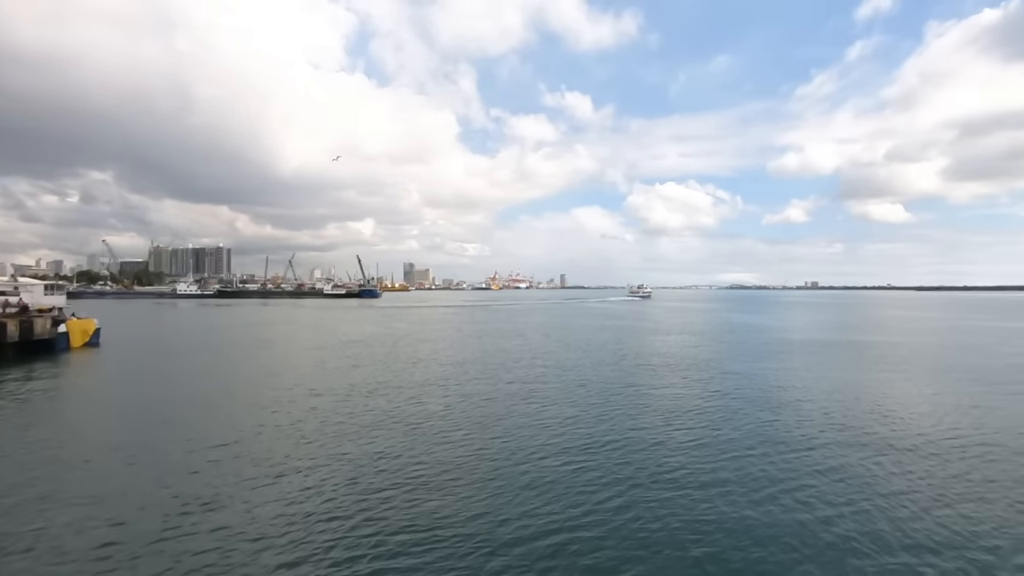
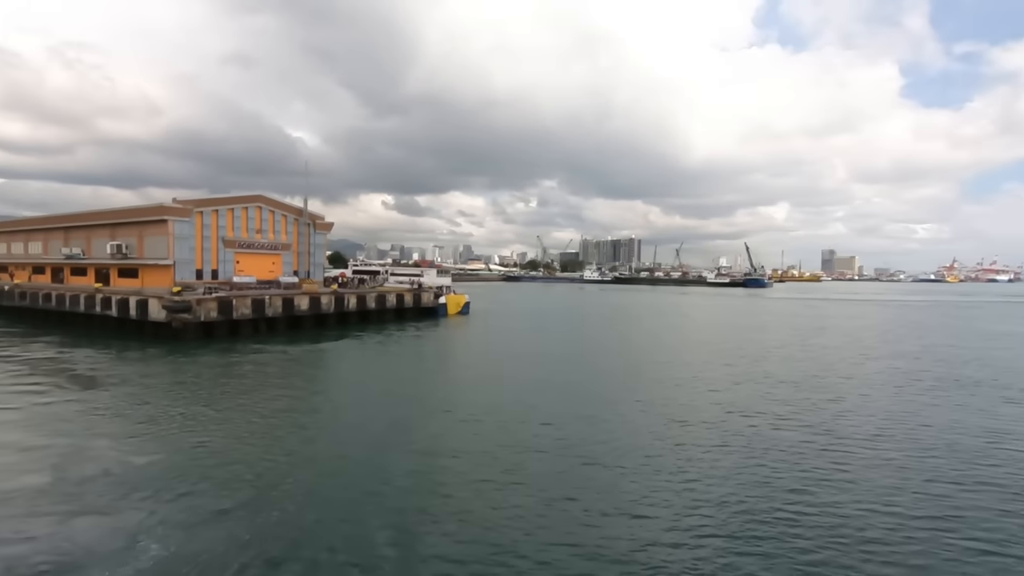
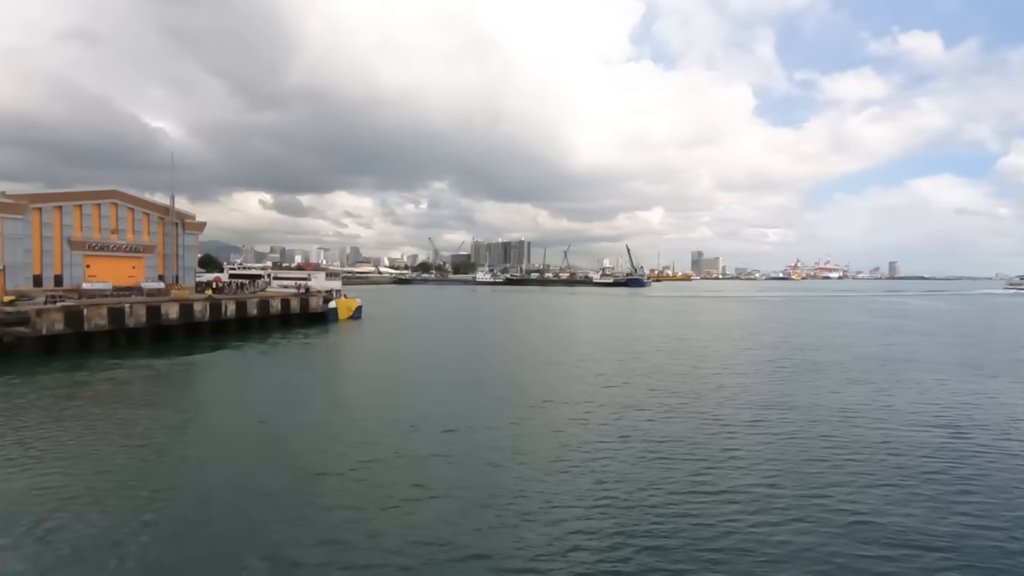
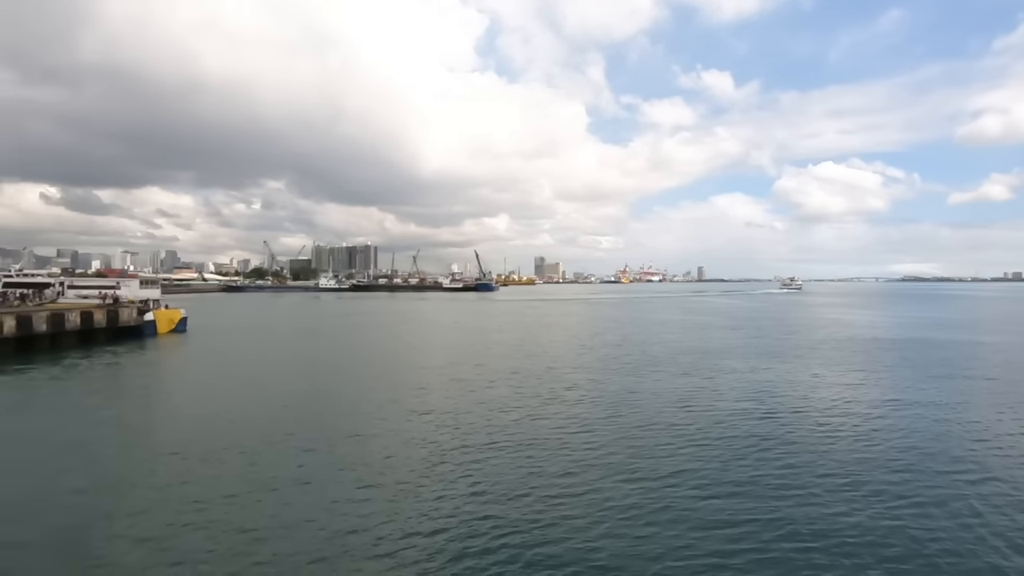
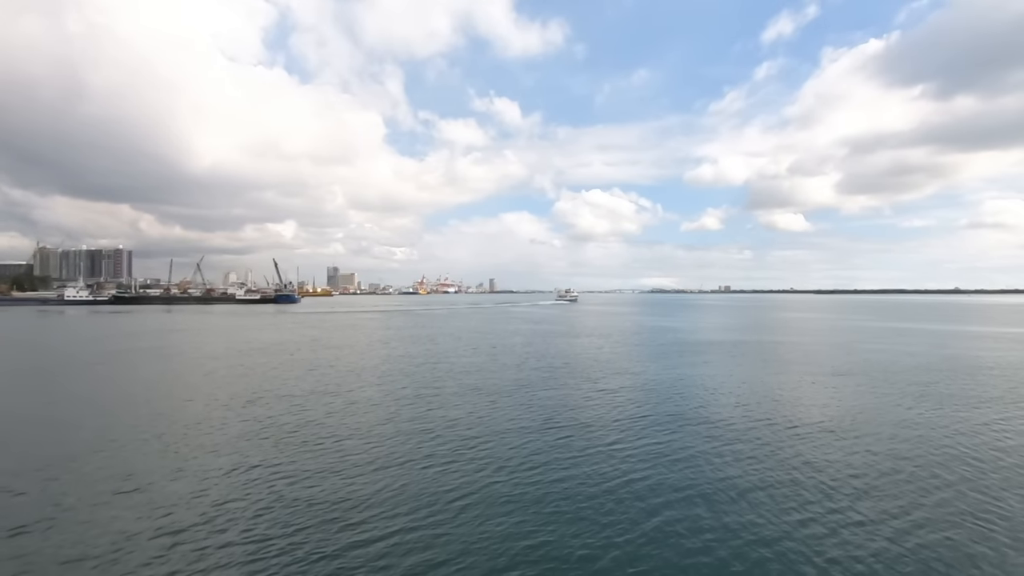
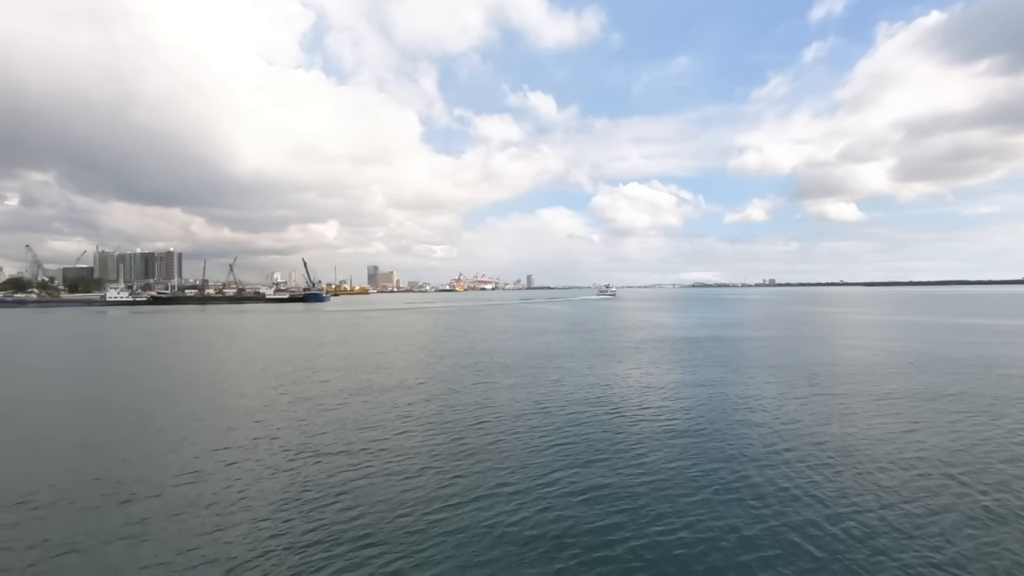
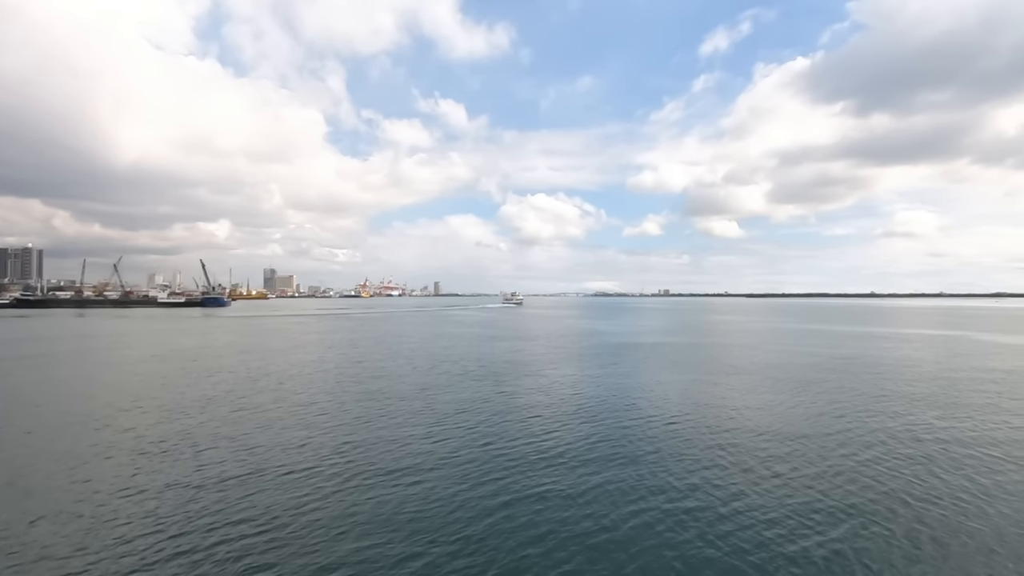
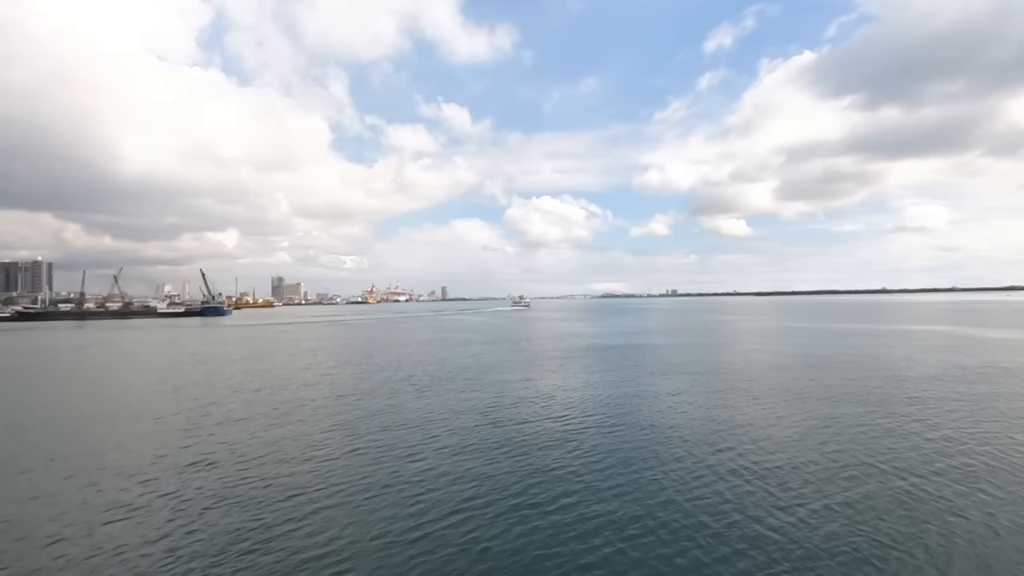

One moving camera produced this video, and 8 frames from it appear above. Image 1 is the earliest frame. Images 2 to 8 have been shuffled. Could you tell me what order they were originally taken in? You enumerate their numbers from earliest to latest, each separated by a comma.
5, 7, 8, 6, 4, 3, 2
